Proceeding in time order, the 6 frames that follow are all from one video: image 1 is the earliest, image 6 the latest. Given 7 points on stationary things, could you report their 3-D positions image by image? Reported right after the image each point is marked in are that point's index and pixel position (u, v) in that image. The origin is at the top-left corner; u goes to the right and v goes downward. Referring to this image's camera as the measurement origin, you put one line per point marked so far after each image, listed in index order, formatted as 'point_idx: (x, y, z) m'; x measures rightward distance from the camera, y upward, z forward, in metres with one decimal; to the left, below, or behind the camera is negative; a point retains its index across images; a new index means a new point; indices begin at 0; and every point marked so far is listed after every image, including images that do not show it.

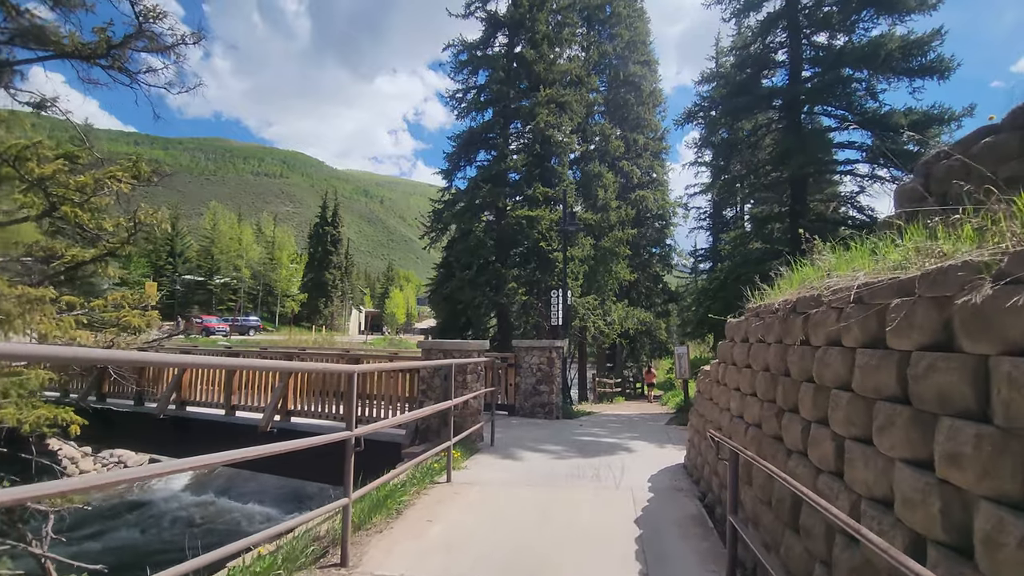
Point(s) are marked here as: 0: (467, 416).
0: (-0.6, -1.7, +7.2) m
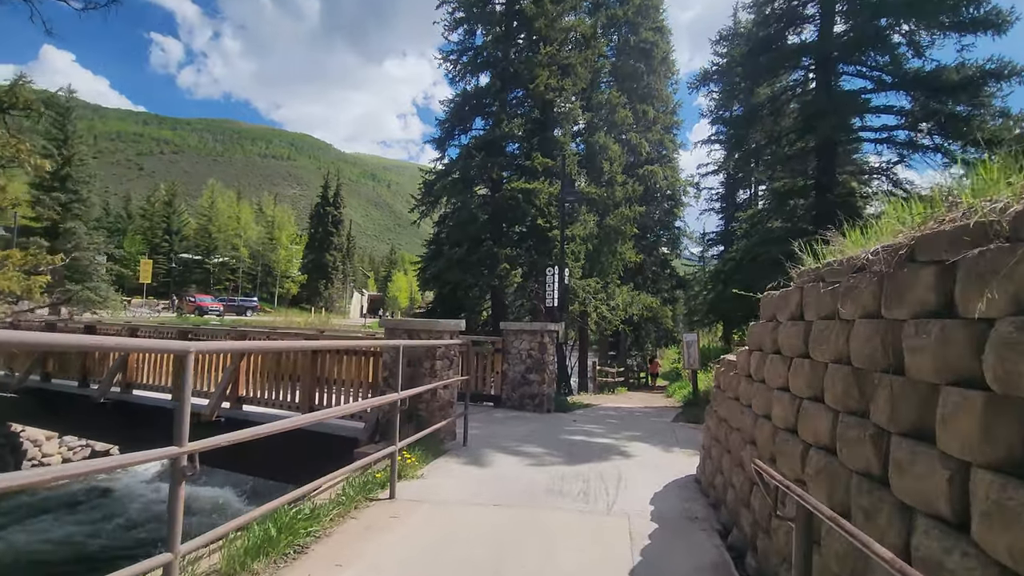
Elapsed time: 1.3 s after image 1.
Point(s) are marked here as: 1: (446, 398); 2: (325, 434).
0: (-0.9, -1.4, +6.0) m
1: (-0.7, -1.3, +6.1) m
2: (-2.4, -1.8, +6.9) m
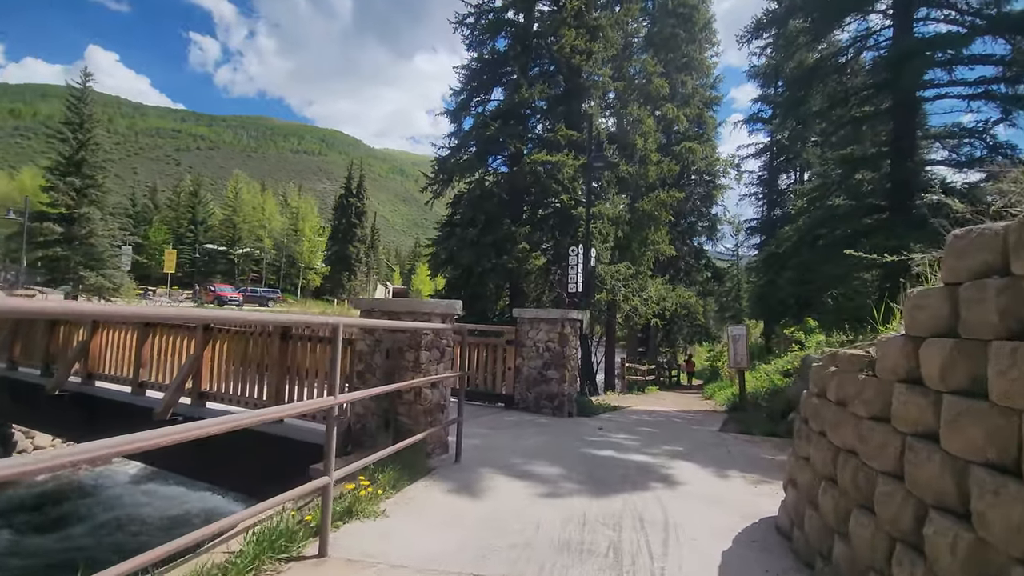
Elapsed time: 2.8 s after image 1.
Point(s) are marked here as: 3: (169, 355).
0: (-0.8, -1.1, +4.7) m
1: (-0.7, -1.0, +4.8) m
2: (-2.3, -1.5, +5.6) m
3: (-4.5, -0.9, +7.1) m
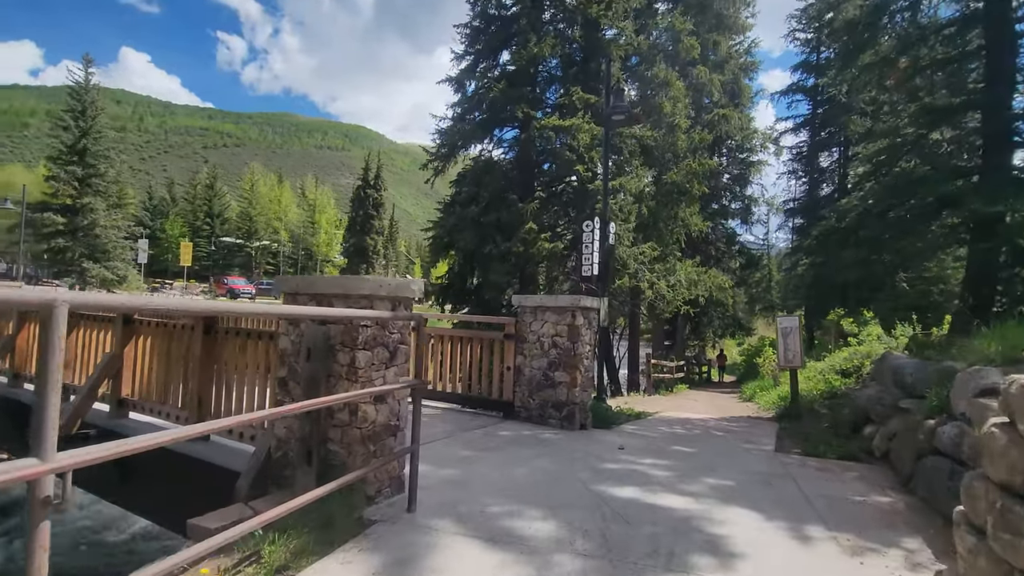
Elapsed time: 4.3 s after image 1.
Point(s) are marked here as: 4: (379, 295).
0: (-0.9, -0.9, +3.2) m
1: (-0.8, -0.8, +3.3) m
2: (-2.4, -1.4, +4.3) m
3: (-4.5, -0.7, +5.9) m
4: (-0.8, 0.0, +3.3) m
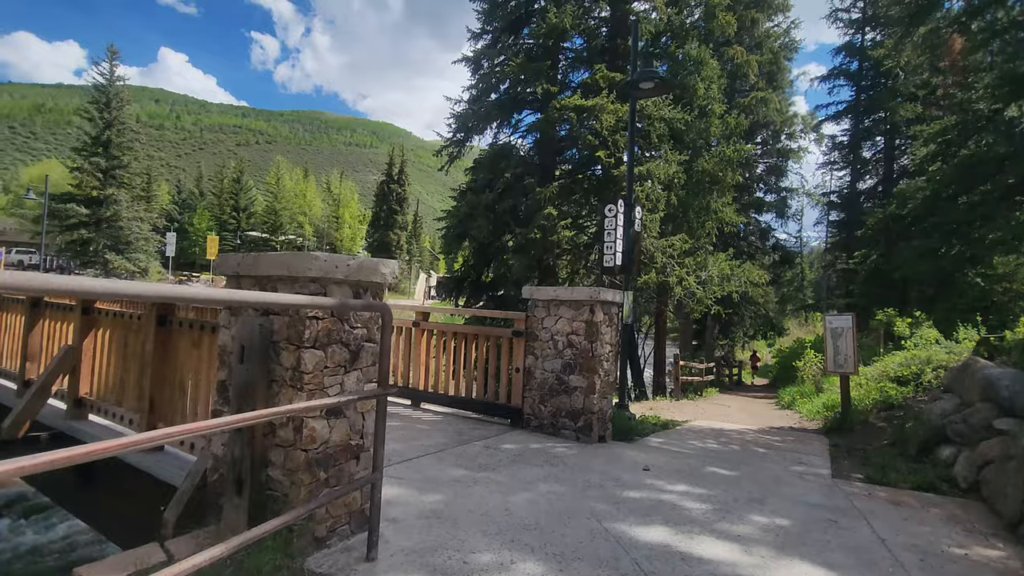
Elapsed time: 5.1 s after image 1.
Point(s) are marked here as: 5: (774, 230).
0: (-1.0, -0.8, +2.5) m
1: (-0.8, -0.7, +2.6) m
2: (-2.4, -1.3, +3.6) m
3: (-4.4, -0.6, +5.3) m
4: (-0.9, +0.1, +2.6) m
5: (+7.8, +1.8, +16.0) m
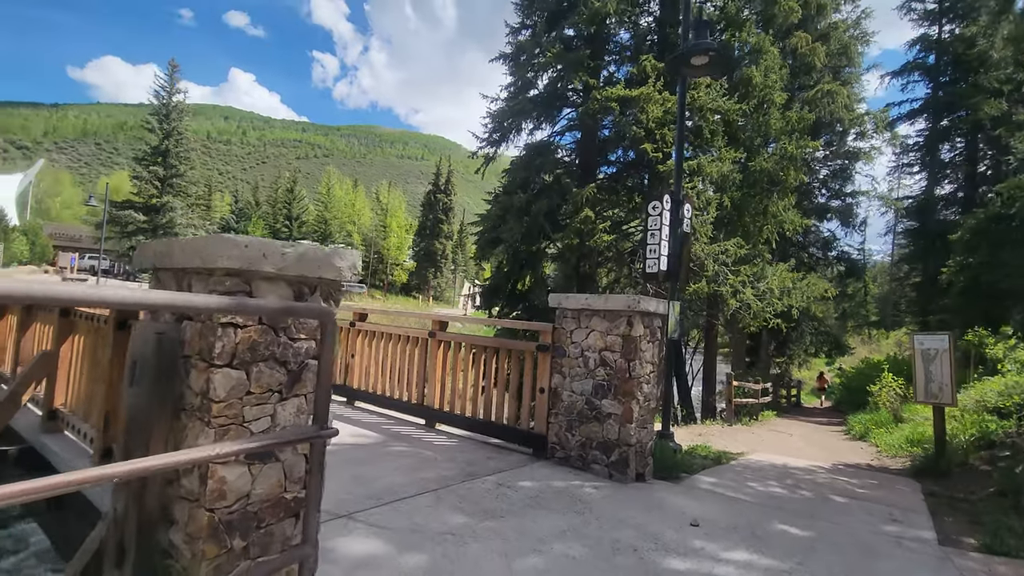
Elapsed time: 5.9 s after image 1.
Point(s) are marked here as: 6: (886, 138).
0: (-1.0, -0.8, +1.8) m
1: (-0.9, -0.7, +1.9) m
2: (-2.3, -1.2, +3.0) m
3: (-4.2, -0.6, +4.9) m
4: (-0.9, +0.1, +1.9) m
5: (+8.9, +1.4, +14.6) m
6: (+10.2, +4.1, +14.8) m
